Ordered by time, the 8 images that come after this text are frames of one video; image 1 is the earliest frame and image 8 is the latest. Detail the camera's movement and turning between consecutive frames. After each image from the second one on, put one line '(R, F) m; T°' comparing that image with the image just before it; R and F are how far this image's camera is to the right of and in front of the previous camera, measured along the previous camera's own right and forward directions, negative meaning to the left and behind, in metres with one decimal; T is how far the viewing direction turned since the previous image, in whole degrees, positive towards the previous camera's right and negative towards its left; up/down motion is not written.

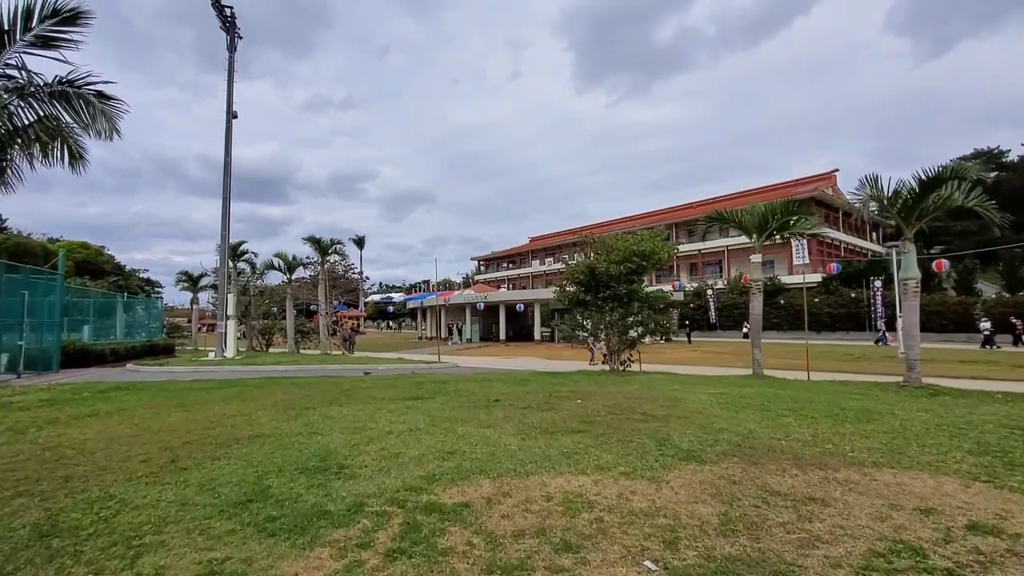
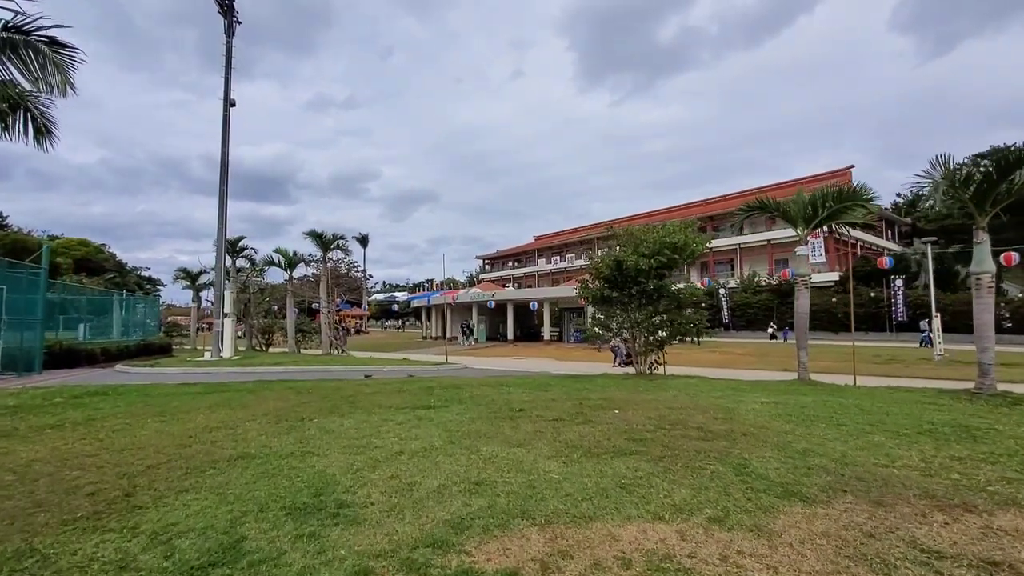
(-0.4, +1.4) m; 0°
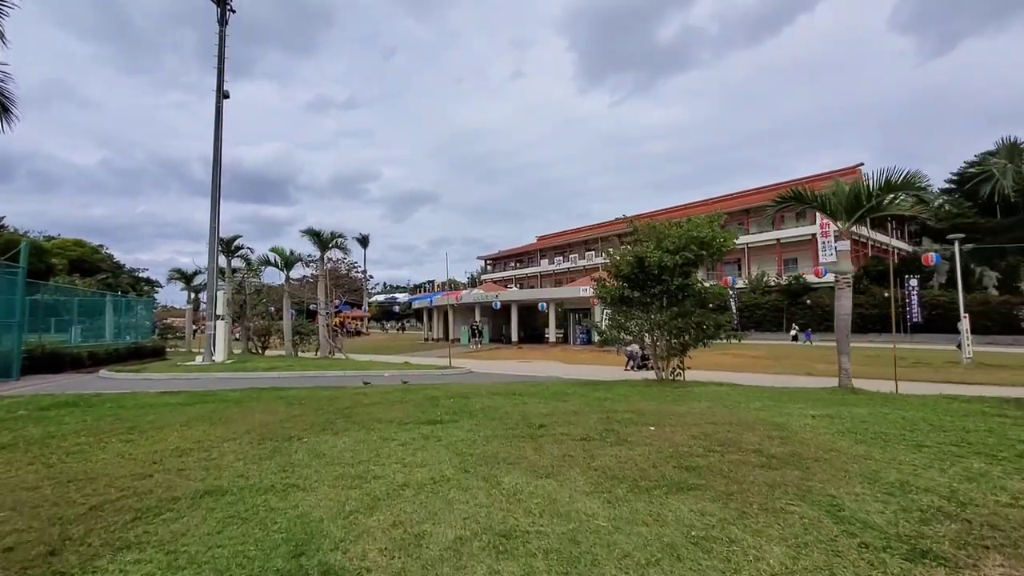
(-0.3, +1.1) m; 0°
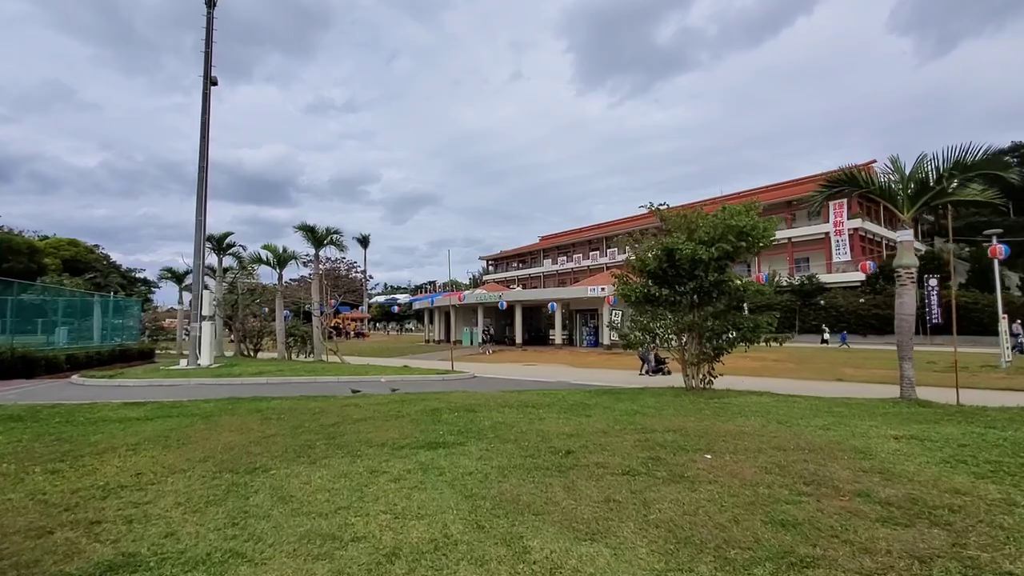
(-0.2, +1.5) m; 0°
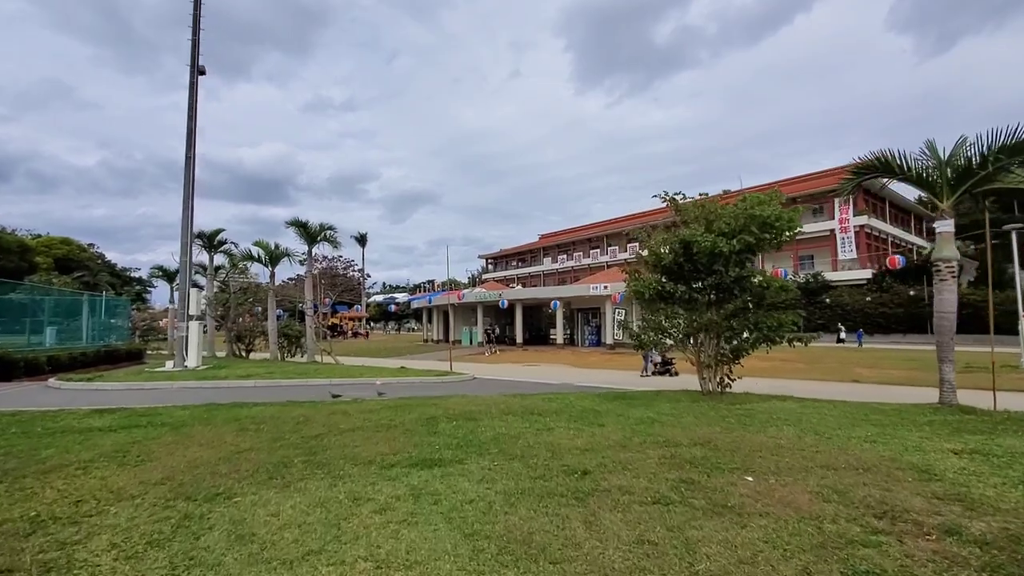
(-0.1, +0.9) m; 0°
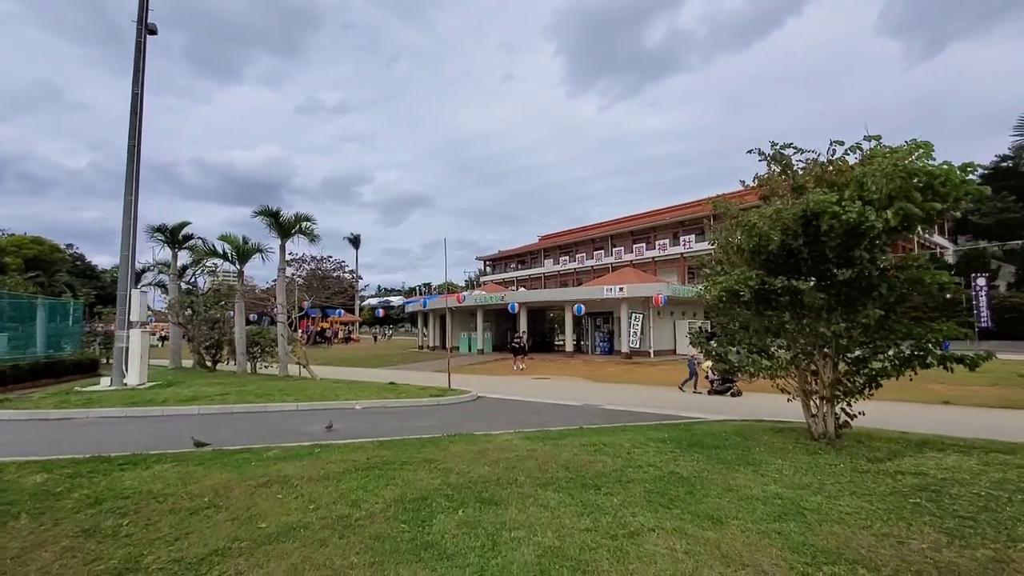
(-0.5, +3.4) m; 0°
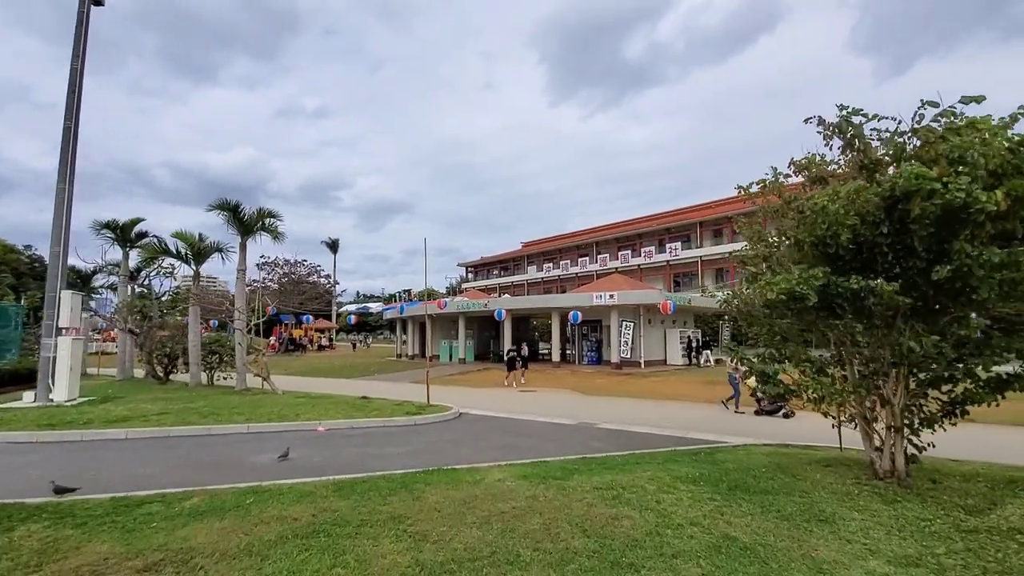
(-0.2, +1.6) m; +2°
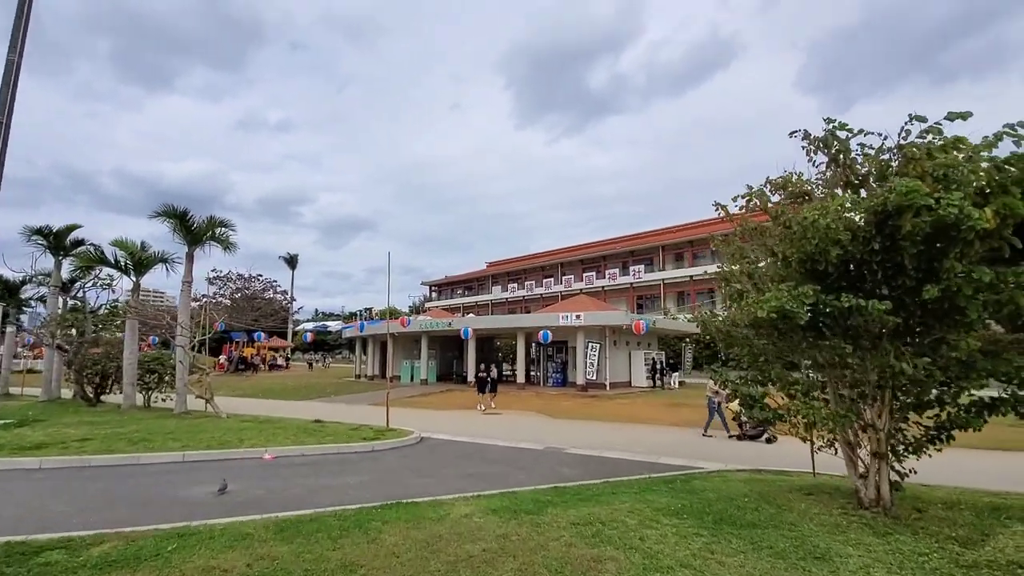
(-0.1, +0.5) m; +4°
